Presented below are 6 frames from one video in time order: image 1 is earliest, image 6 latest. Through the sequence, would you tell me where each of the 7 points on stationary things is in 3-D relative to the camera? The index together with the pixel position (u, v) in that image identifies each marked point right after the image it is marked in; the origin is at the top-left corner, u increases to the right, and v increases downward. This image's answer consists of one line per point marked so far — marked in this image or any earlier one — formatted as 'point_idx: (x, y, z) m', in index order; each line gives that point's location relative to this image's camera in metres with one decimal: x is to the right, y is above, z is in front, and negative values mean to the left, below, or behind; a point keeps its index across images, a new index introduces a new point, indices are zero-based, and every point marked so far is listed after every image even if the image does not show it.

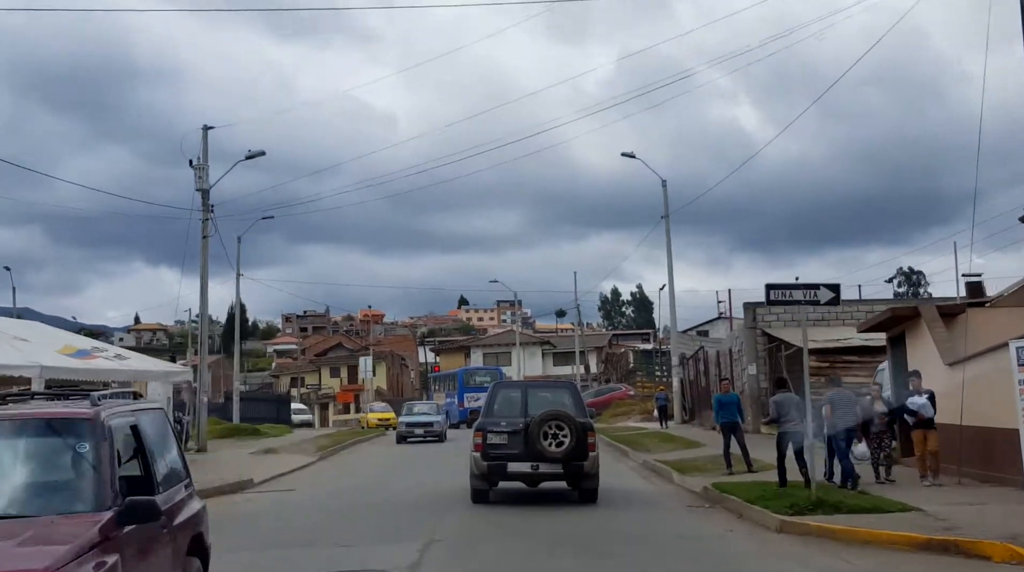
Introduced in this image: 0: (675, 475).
0: (+2.8, -3.3, +19.4) m
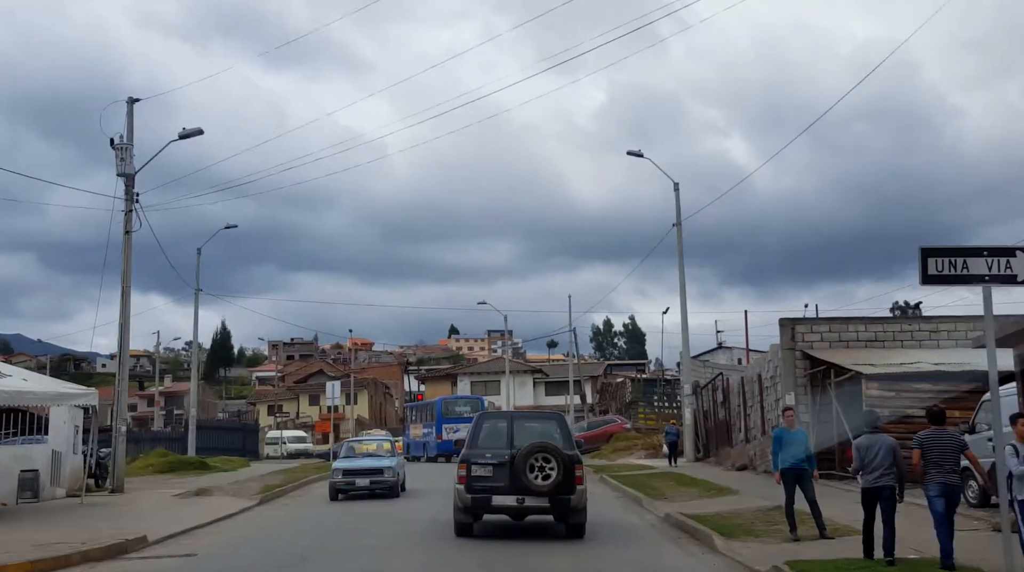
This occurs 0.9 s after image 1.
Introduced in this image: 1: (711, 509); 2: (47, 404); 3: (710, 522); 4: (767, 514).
0: (+2.6, -3.2, +14.3) m
1: (+3.2, -3.6, +18.3) m
2: (-7.9, -2.0, +19.0) m
3: (+2.9, -3.5, +16.4) m
4: (+3.8, -3.4, +16.6) m
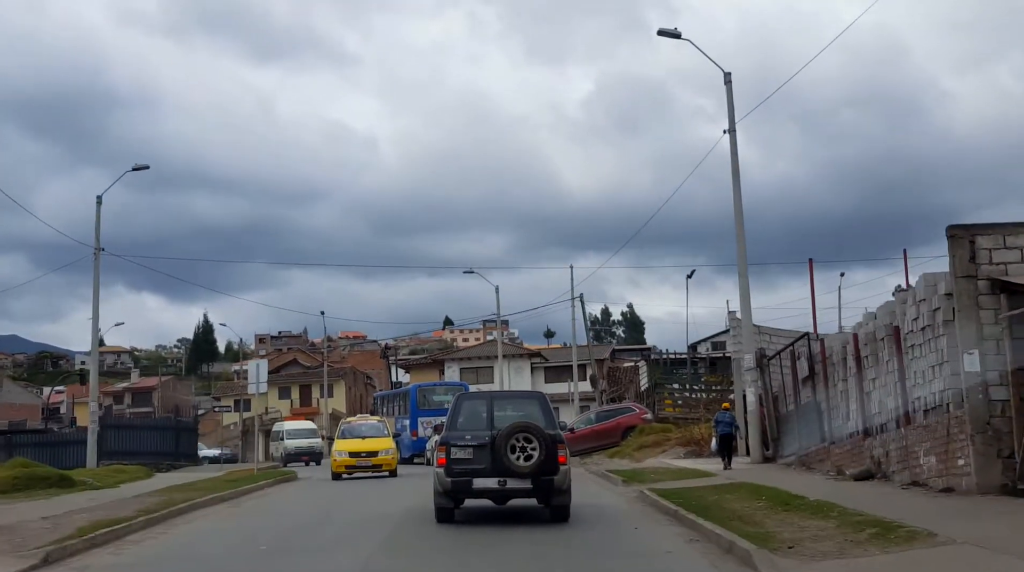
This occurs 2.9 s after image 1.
0: (+2.5, -1.9, +4.4) m
1: (+3.1, -2.3, +8.4) m
2: (-8.1, -0.8, +9.1) m
3: (+2.8, -2.1, +6.5) m
4: (+3.6, -2.0, +6.7) m
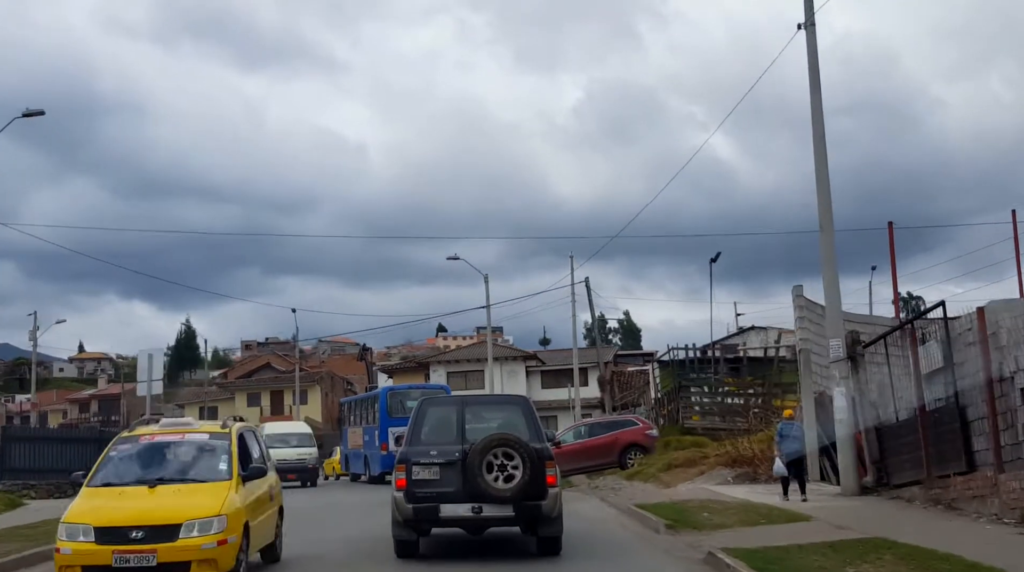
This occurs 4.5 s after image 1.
0: (+2.4, -1.1, -2.9) m
1: (+3.0, -1.5, +1.1) m
2: (-8.2, 0.0, +1.8) m
3: (+2.7, -1.3, -0.8) m
4: (+3.5, -1.2, -0.5) m
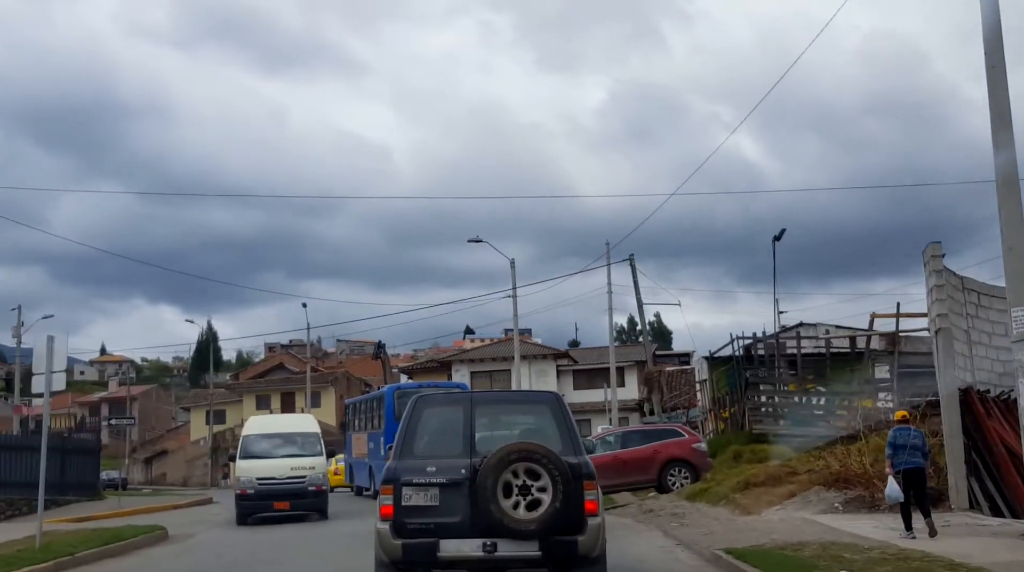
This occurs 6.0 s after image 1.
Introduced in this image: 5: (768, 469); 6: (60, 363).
0: (+2.3, -0.4, -8.3) m
1: (+2.9, -0.8, -4.4) m
2: (-8.2, +0.6, -3.4) m
3: (+2.6, -0.7, -6.2) m
4: (+3.5, -0.6, -6.0) m
5: (+4.6, -3.2, +19.6) m
6: (-5.9, -1.0, +14.7) m
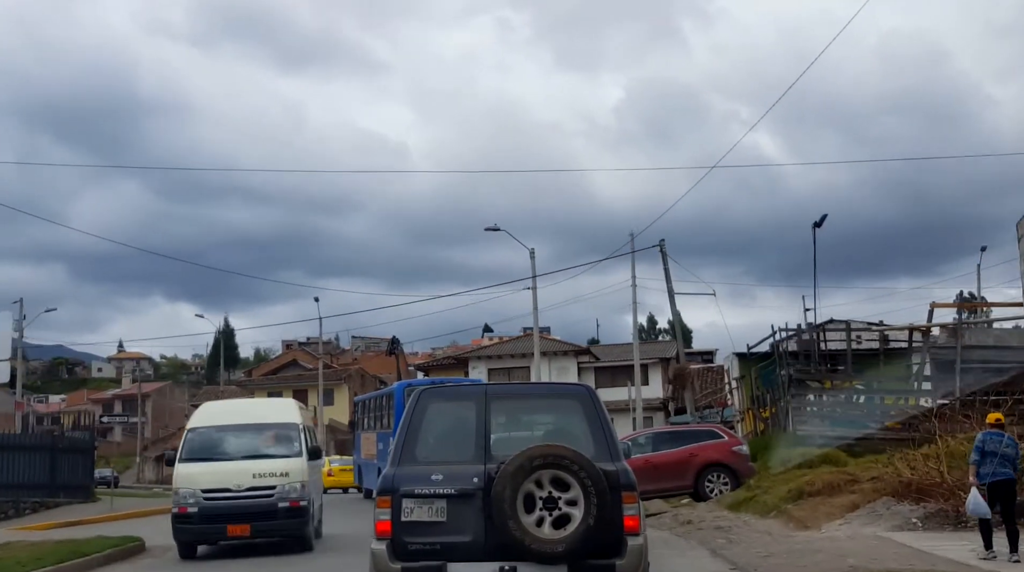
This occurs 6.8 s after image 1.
0: (+2.1, -0.2, -10.6) m
1: (+2.9, -0.6, -6.7) m
2: (-8.3, +0.8, -5.5) m
3: (+2.5, -0.4, -8.5) m
4: (+3.4, -0.3, -8.3) m
5: (+4.9, -2.9, +17.3) m
6: (-5.6, -0.7, +12.5) m
